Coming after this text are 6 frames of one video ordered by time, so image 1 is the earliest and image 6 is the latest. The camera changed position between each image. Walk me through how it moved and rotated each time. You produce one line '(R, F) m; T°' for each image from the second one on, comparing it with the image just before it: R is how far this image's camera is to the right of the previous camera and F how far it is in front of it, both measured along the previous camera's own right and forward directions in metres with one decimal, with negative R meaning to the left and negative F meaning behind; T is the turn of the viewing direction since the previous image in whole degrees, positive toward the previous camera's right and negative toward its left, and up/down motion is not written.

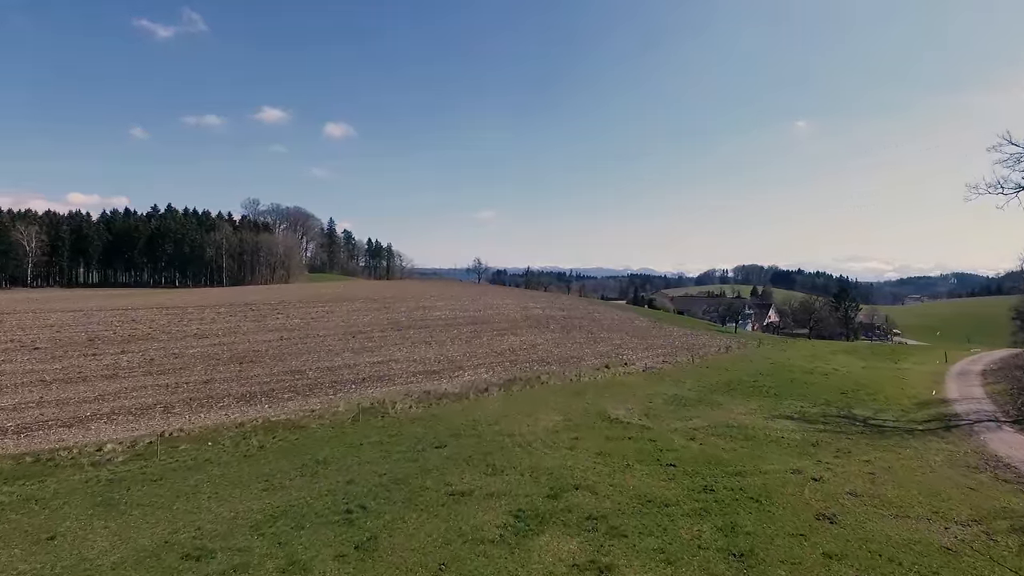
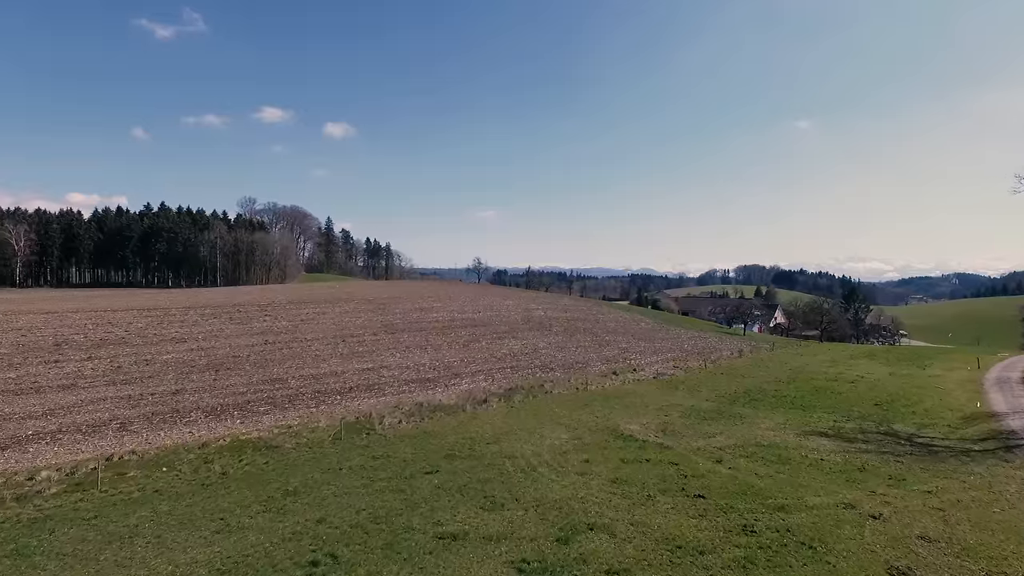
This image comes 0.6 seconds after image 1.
(-0.1, +2.1) m; 0°
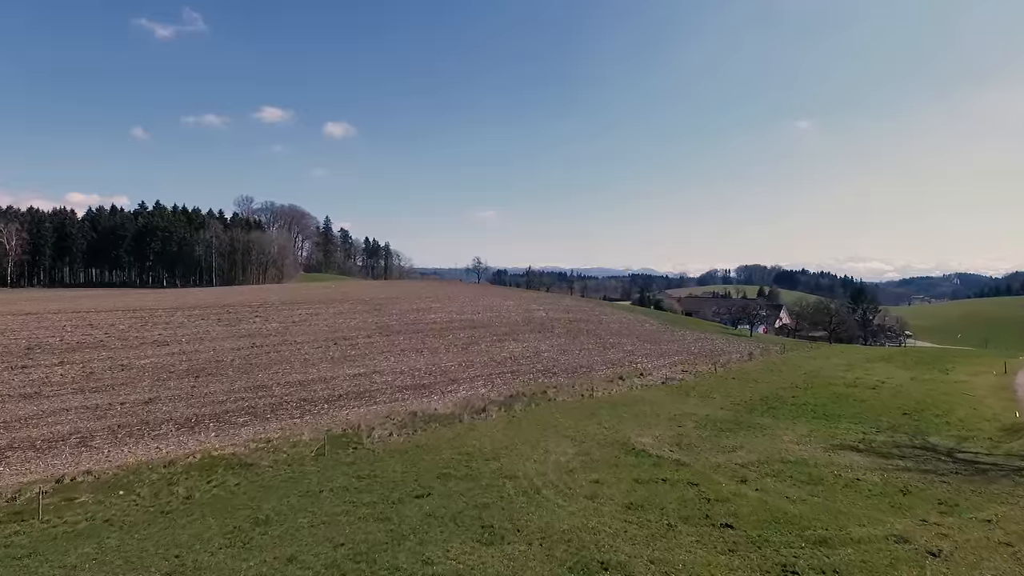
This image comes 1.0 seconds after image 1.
(0.0, +1.5) m; 0°
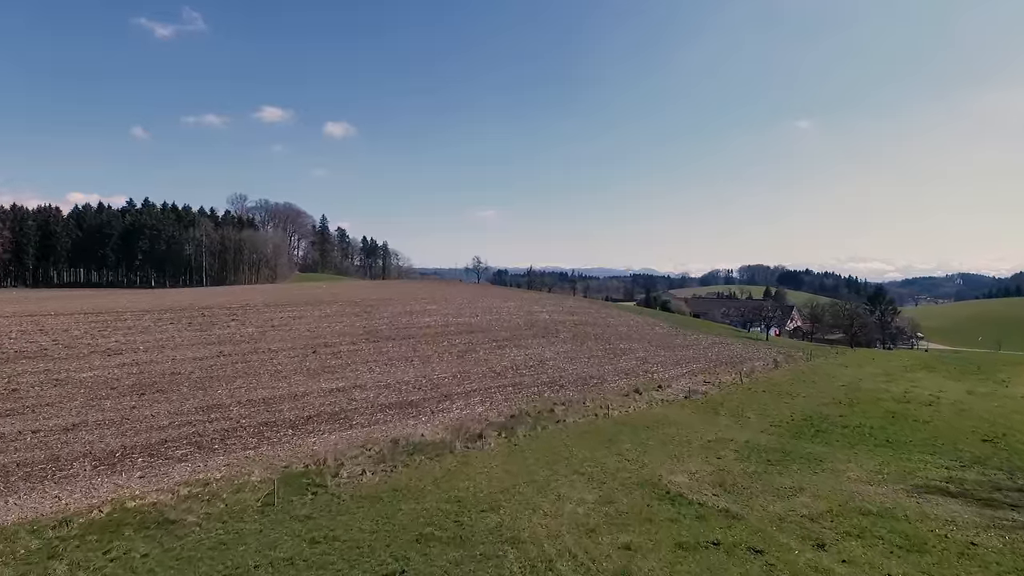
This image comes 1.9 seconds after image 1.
(-0.1, +3.3) m; 0°
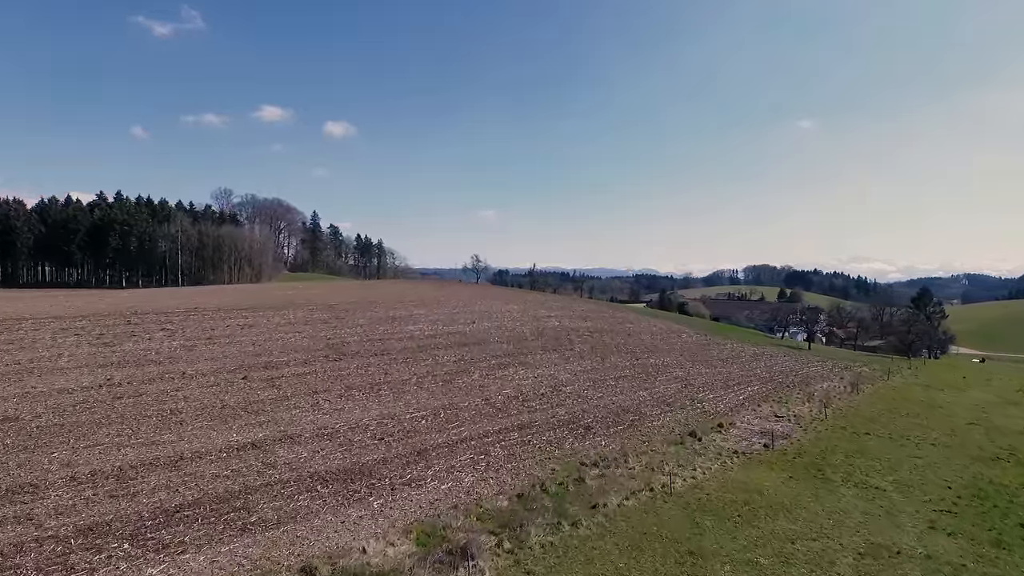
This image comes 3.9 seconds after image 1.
(-0.2, +7.2) m; 0°
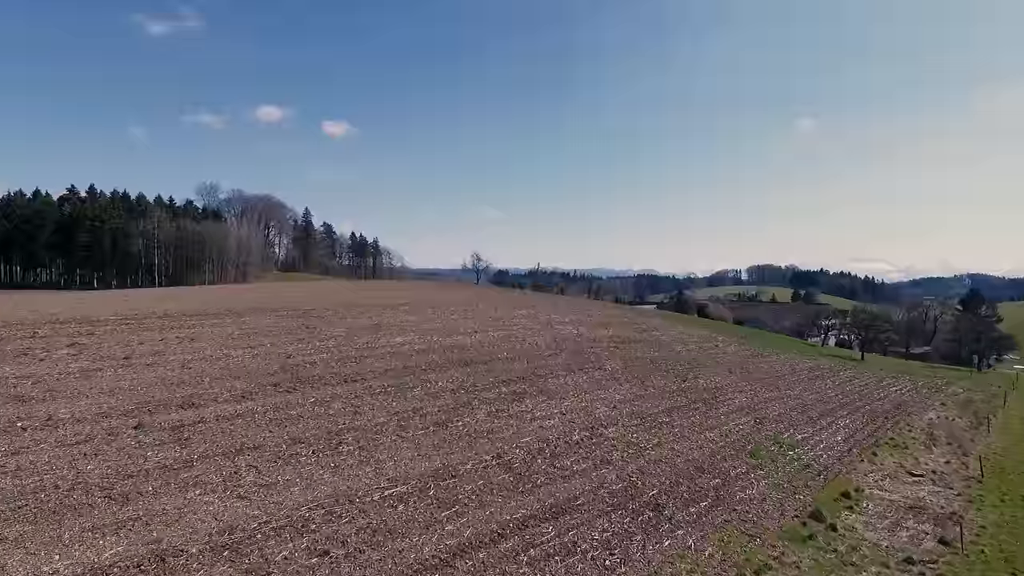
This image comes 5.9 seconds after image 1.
(-0.8, +6.3) m; 0°
